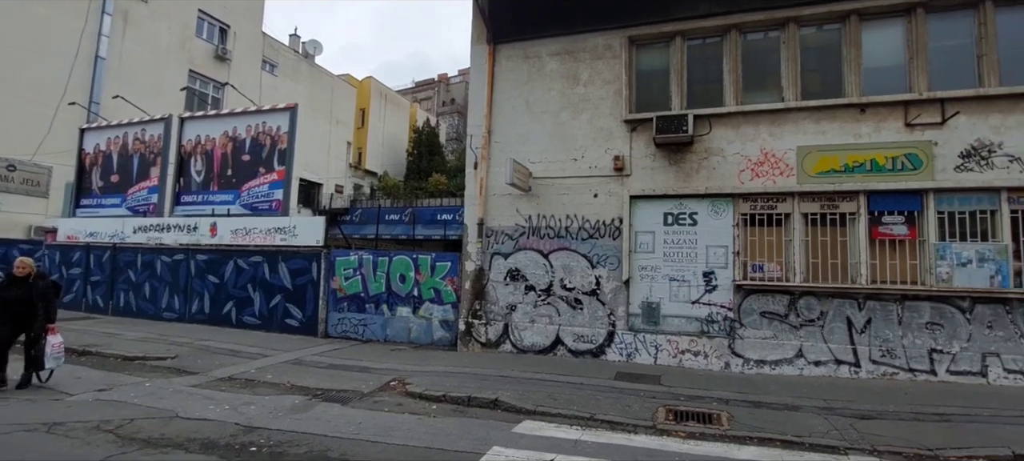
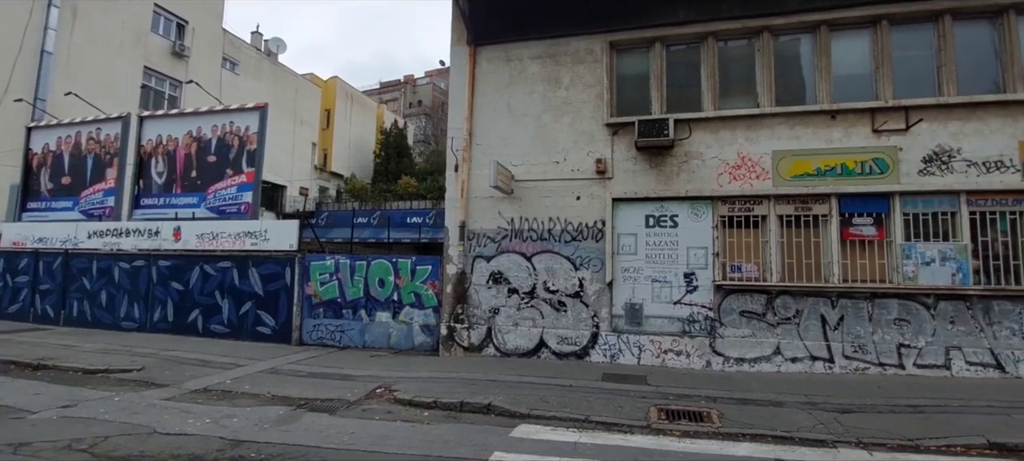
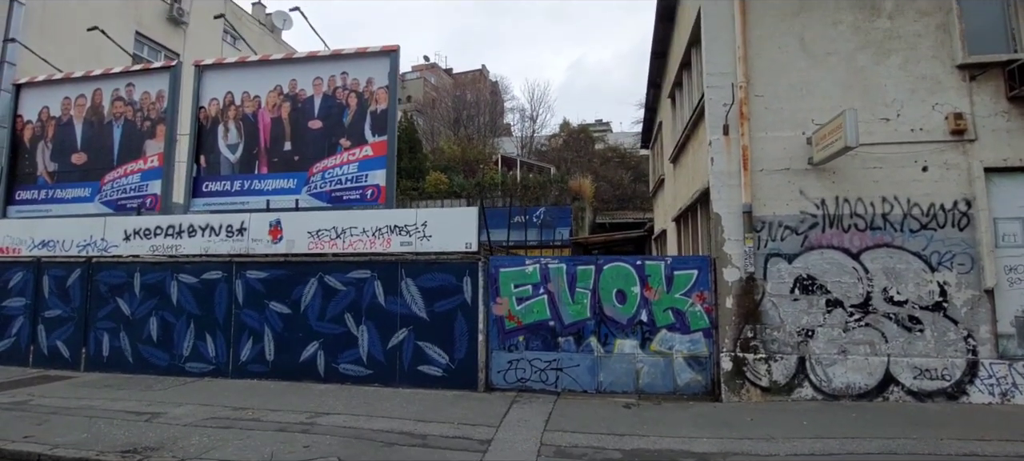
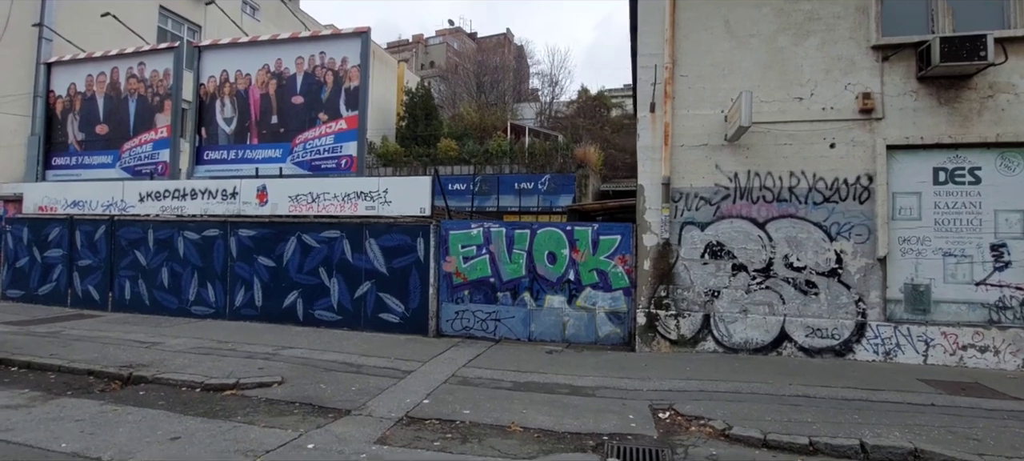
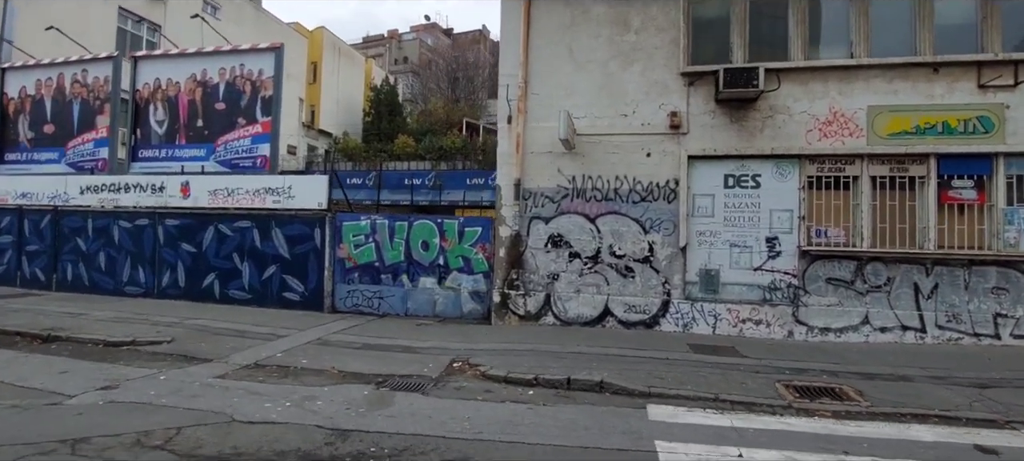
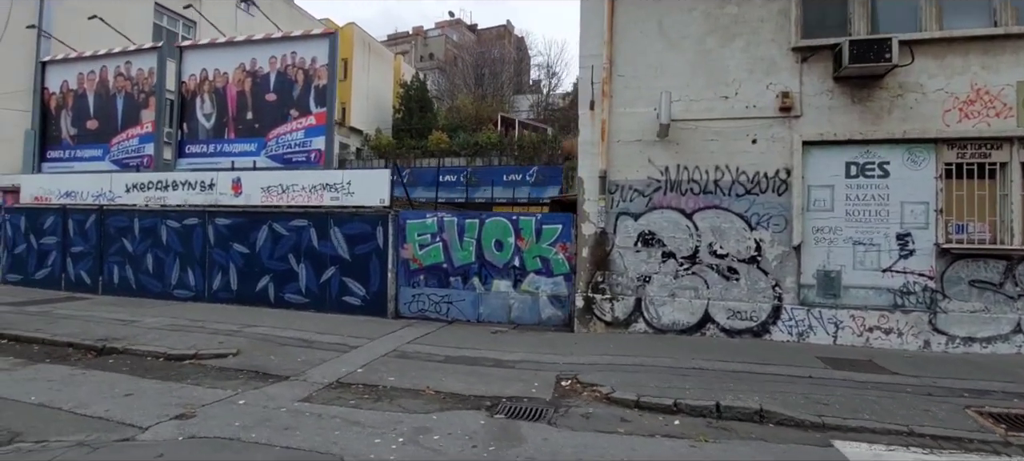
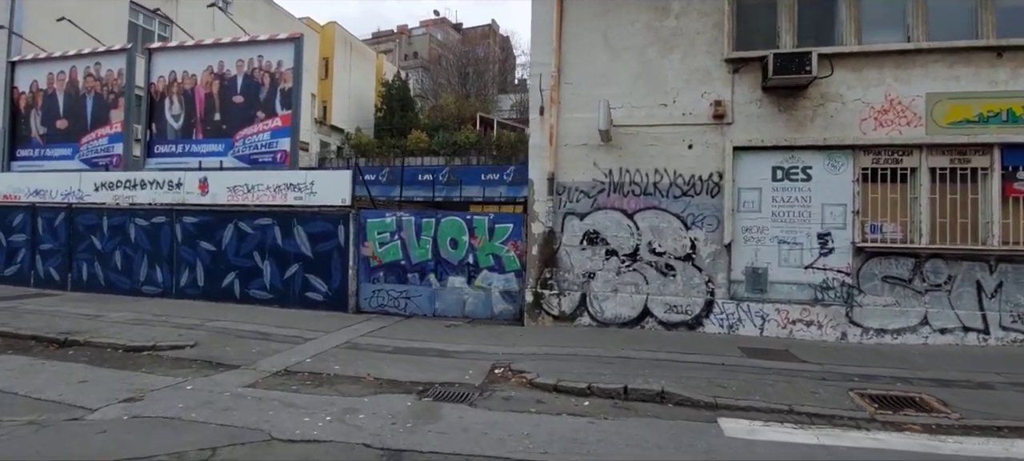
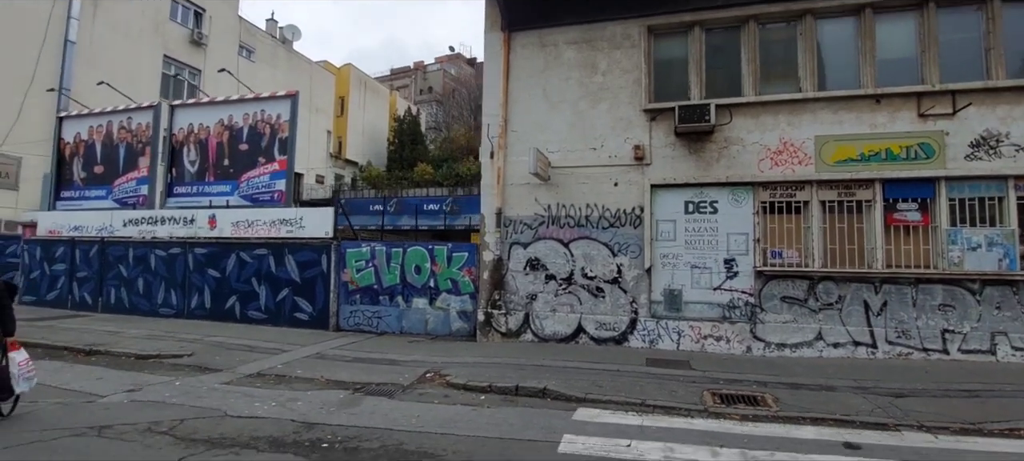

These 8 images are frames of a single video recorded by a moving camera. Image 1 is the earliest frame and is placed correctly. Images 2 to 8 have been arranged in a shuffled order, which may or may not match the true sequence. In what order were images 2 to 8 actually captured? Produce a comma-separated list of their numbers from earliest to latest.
2, 8, 5, 7, 6, 4, 3
